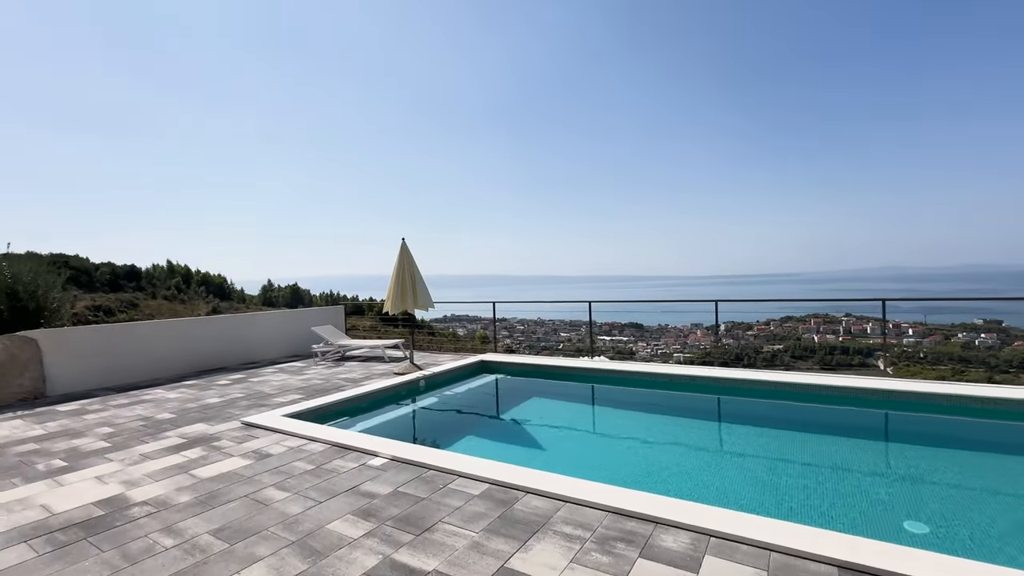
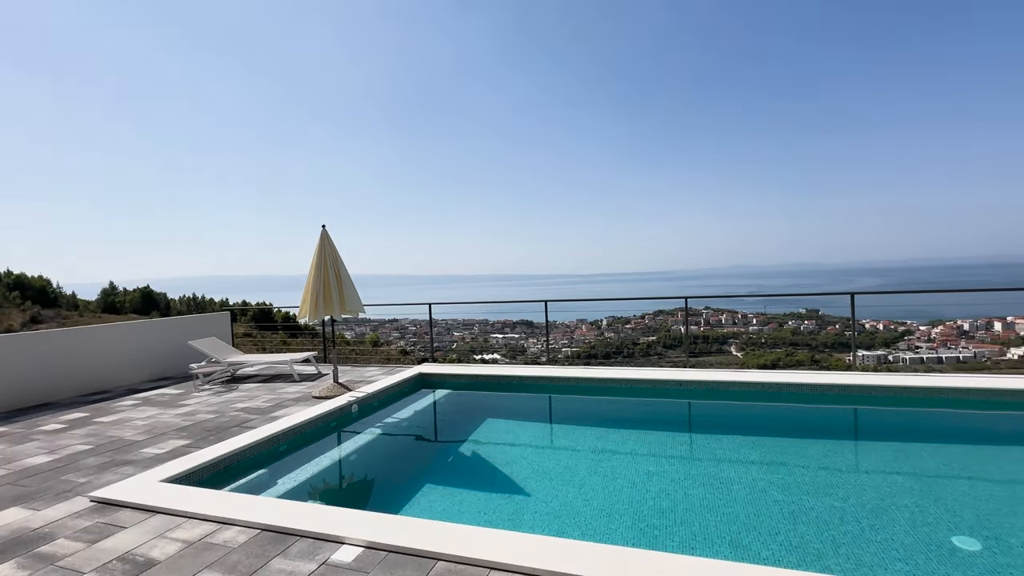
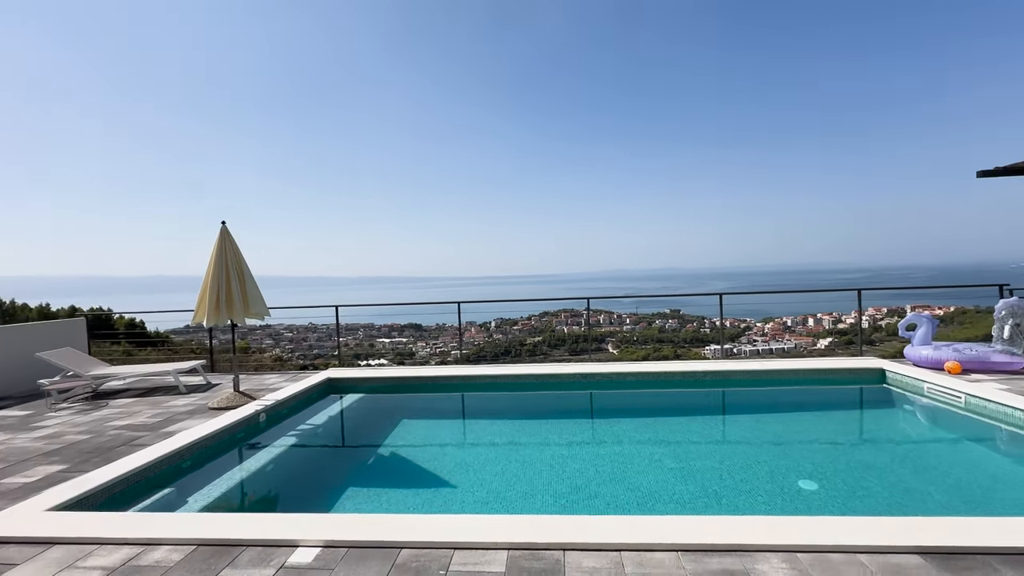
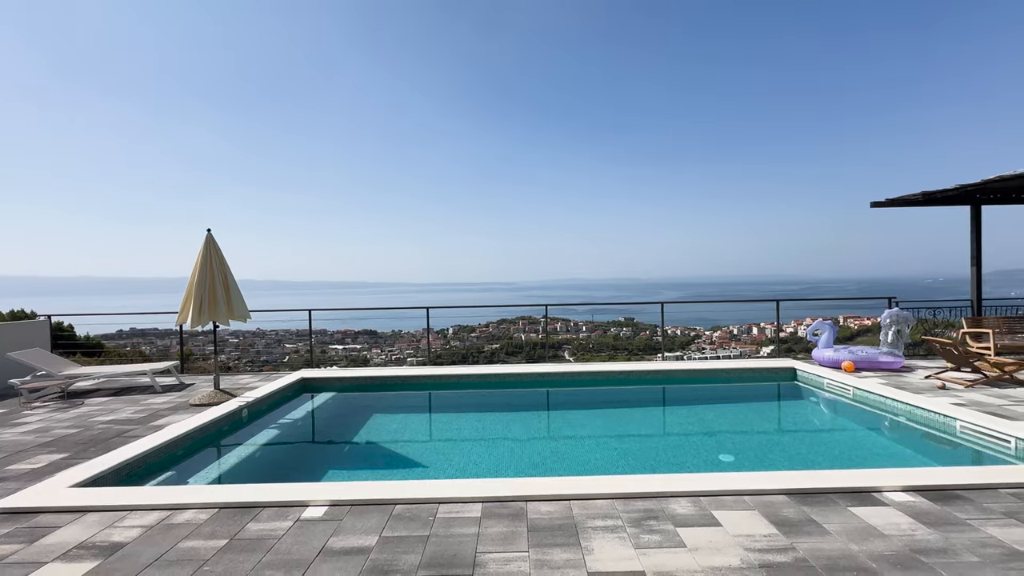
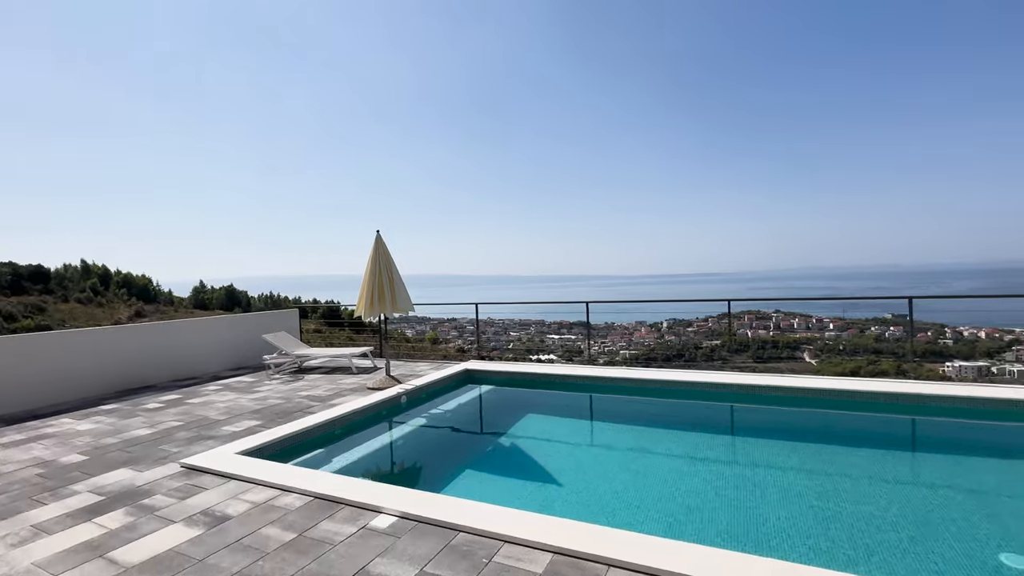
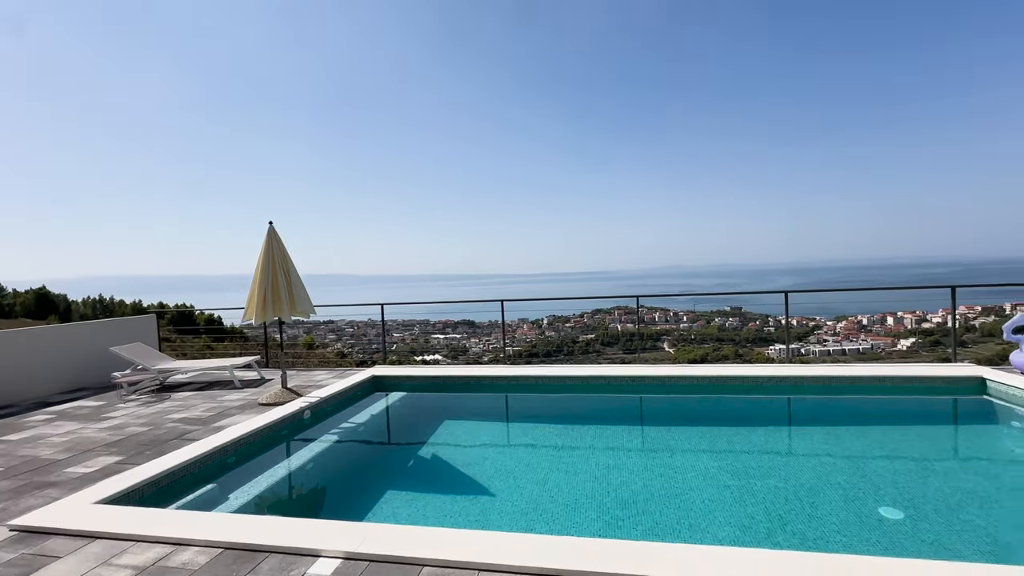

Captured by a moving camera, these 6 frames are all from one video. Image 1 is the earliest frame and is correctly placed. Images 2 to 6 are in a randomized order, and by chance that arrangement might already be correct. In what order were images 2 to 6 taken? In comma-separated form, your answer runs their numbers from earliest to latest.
5, 2, 6, 3, 4
